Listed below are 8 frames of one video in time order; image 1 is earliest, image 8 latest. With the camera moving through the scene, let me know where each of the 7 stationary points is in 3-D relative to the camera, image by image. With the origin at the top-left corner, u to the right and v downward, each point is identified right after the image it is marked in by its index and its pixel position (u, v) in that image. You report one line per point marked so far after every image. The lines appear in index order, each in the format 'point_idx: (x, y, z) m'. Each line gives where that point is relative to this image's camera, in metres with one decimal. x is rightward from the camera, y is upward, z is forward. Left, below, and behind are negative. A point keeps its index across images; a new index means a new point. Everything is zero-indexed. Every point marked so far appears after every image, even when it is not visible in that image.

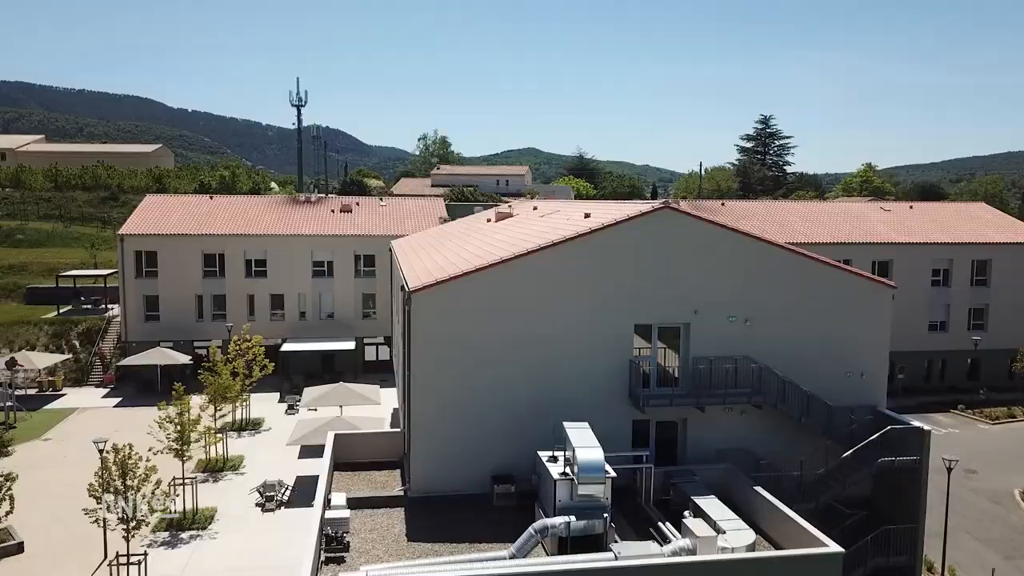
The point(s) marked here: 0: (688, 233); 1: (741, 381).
0: (+3.6, +1.2, +17.8) m
1: (+5.0, -2.0, +18.0) m
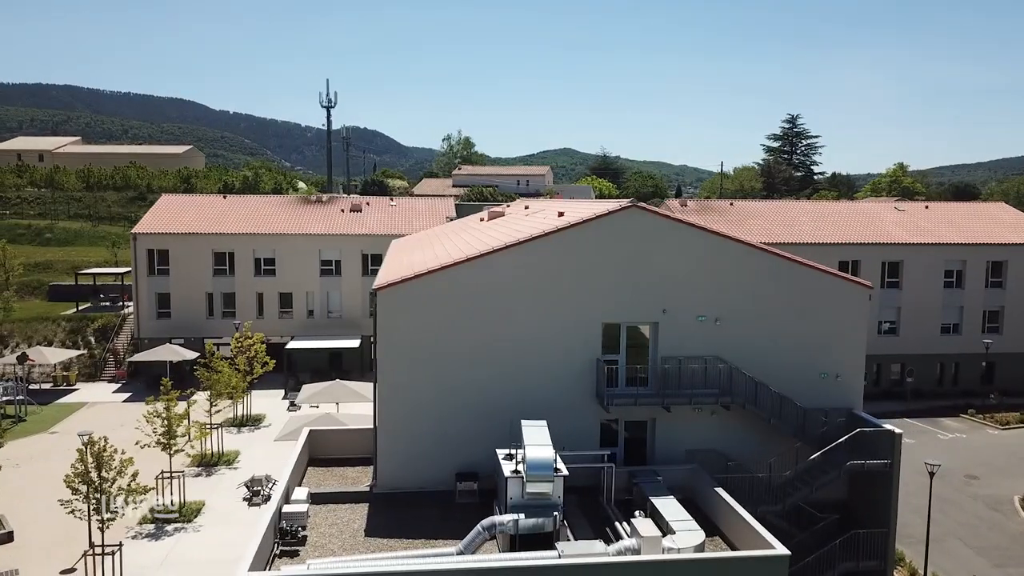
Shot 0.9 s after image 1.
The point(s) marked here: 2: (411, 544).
0: (+3.0, +1.2, +17.7) m
1: (+4.3, -2.0, +17.8) m
2: (-1.8, -4.7, +15.1) m
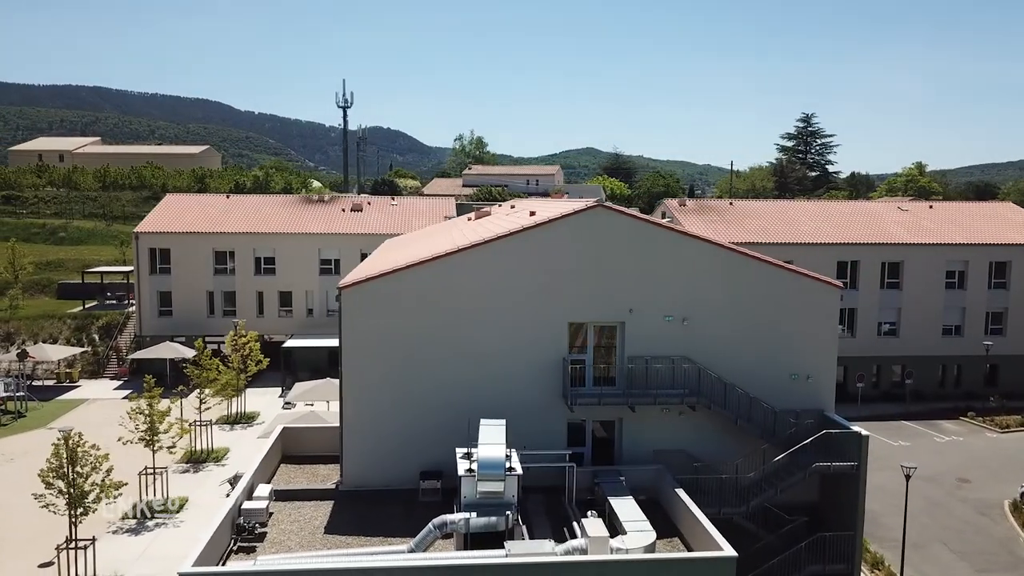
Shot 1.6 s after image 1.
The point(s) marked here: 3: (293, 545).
0: (+2.3, +1.2, +17.6) m
1: (+3.5, -2.0, +17.7) m
2: (-2.6, -4.6, +15.2) m
3: (-4.0, -4.7, +15.0) m
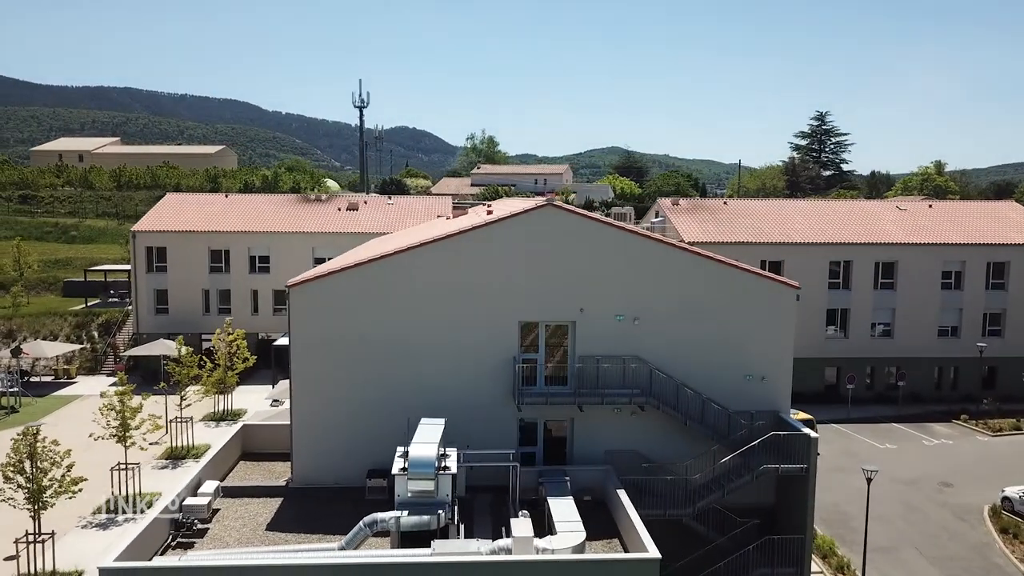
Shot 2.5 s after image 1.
0: (+1.2, +1.2, +17.5) m
1: (+2.5, -2.0, +17.6) m
2: (-3.8, -4.6, +15.3) m
3: (-5.1, -4.6, +15.1) m
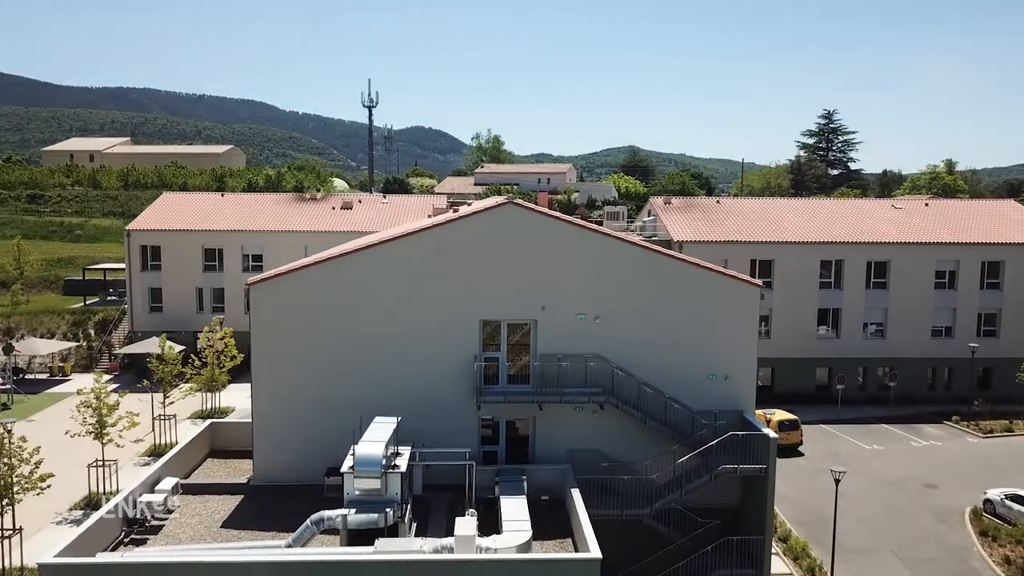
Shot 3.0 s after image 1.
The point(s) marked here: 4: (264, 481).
0: (+0.4, +1.3, +17.5) m
1: (+1.7, -1.9, +17.5) m
2: (-4.6, -4.6, +15.3) m
3: (-6.0, -4.6, +15.2) m
4: (-5.2, -4.1, +17.5) m
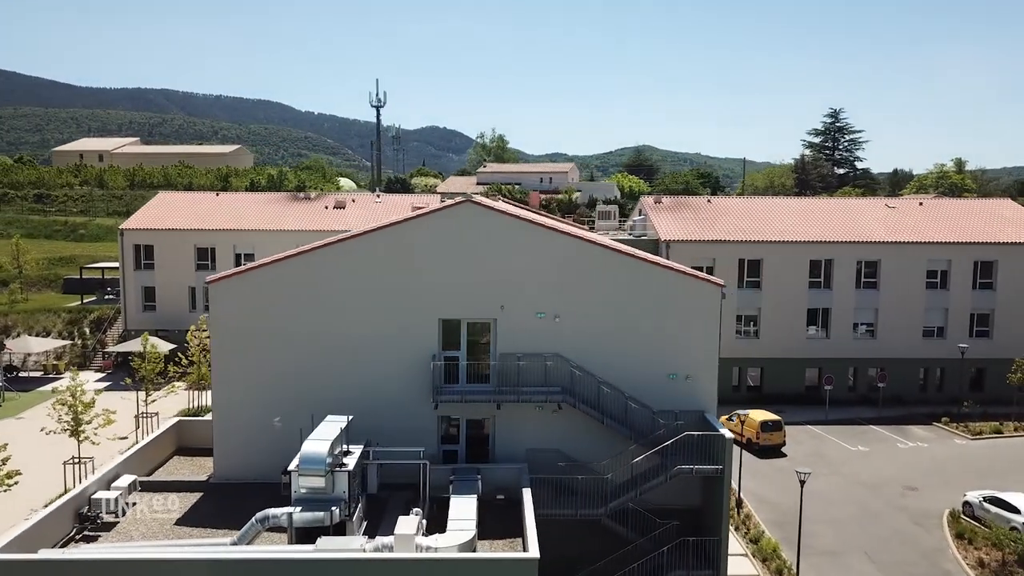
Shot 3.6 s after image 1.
0: (-0.5, +1.3, +17.4) m
1: (+0.8, -1.9, +17.4) m
2: (-5.6, -4.5, +15.3) m
3: (-6.9, -4.5, +15.2) m
4: (-6.1, -4.1, +17.6) m
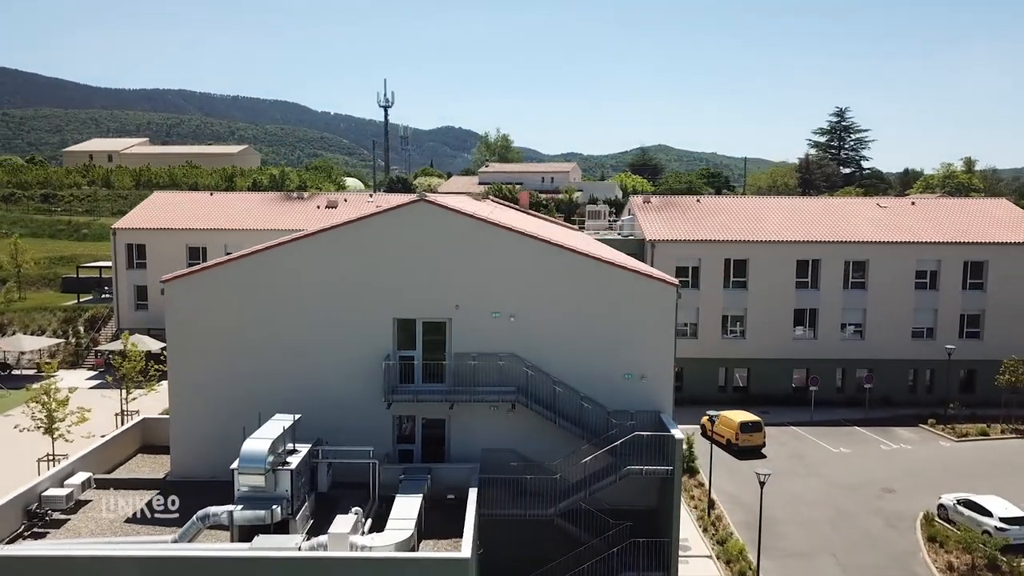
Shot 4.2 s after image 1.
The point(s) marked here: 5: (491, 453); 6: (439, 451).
0: (-1.4, +1.3, +17.4) m
1: (-0.2, -1.9, +17.4) m
2: (-6.6, -4.5, +15.4) m
3: (-7.9, -4.5, +15.3) m
4: (-7.1, -4.0, +17.7) m
5: (-0.4, -3.5, +17.4) m
6: (-1.6, -3.5, +17.9) m
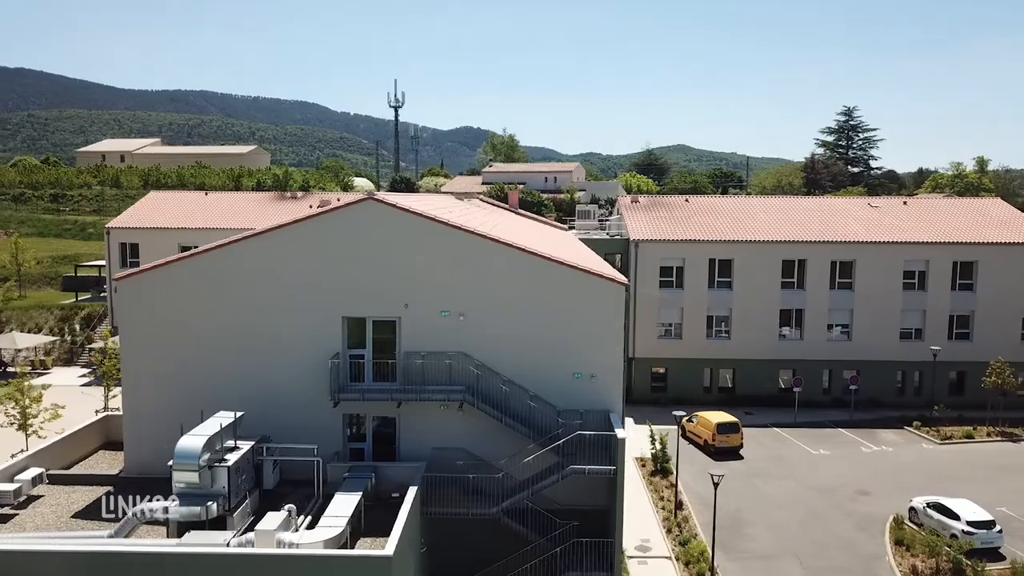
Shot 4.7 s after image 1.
0: (-2.5, +1.3, +17.4) m
1: (-1.2, -1.9, +17.4) m
2: (-7.7, -4.5, +15.6) m
3: (-9.0, -4.5, +15.5) m
4: (-8.1, -4.0, +17.8) m
5: (-1.5, -3.4, +17.5) m
6: (-2.6, -3.5, +17.9) m
